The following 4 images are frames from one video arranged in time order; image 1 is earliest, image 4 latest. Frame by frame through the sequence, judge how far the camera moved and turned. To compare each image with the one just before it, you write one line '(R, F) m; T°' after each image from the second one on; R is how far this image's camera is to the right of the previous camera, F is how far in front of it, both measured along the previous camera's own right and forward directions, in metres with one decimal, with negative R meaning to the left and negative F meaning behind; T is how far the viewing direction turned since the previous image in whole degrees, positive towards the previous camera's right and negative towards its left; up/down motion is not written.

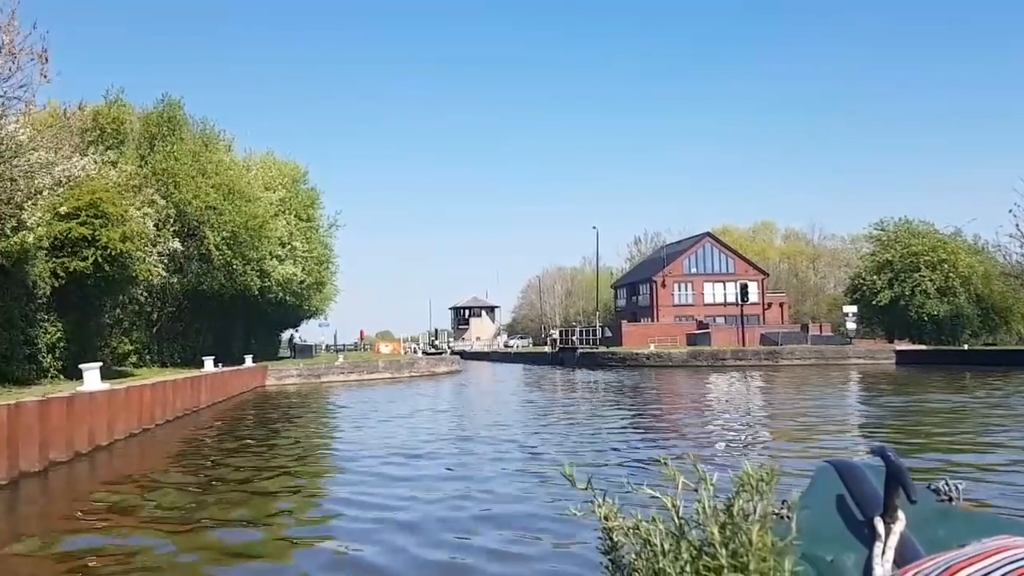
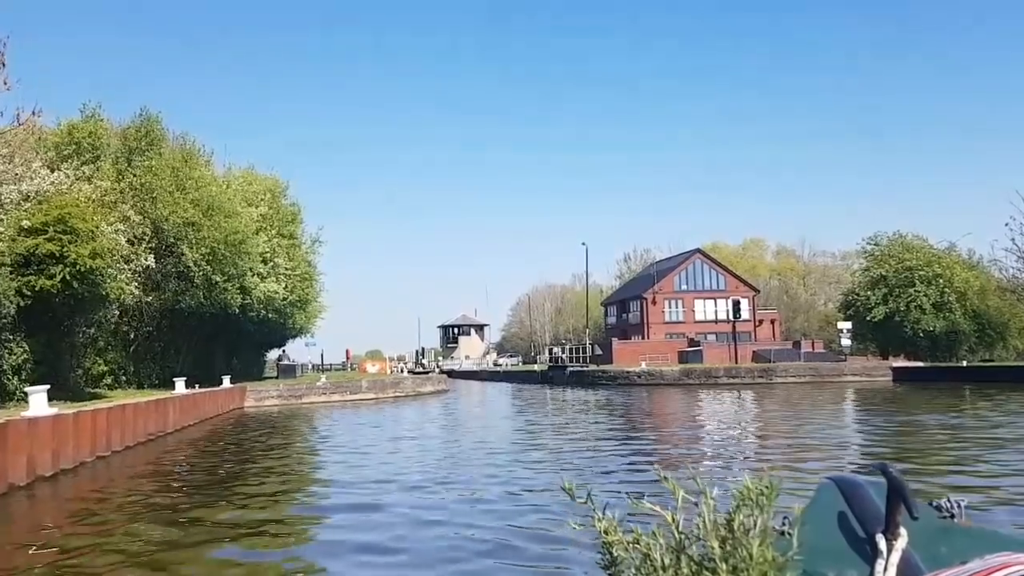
(+0.1, +0.5) m; +1°
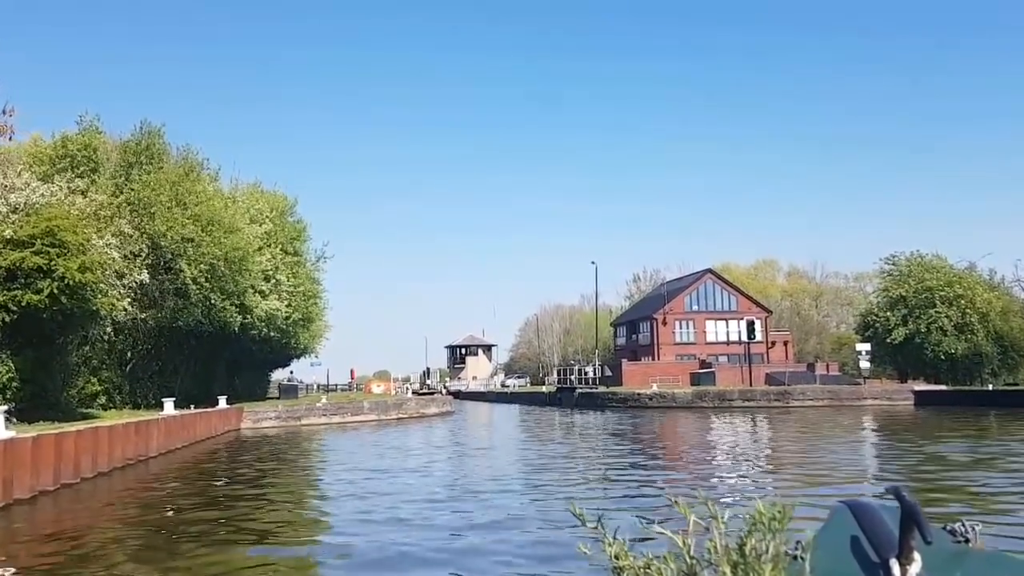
(0.0, +0.6) m; -1°
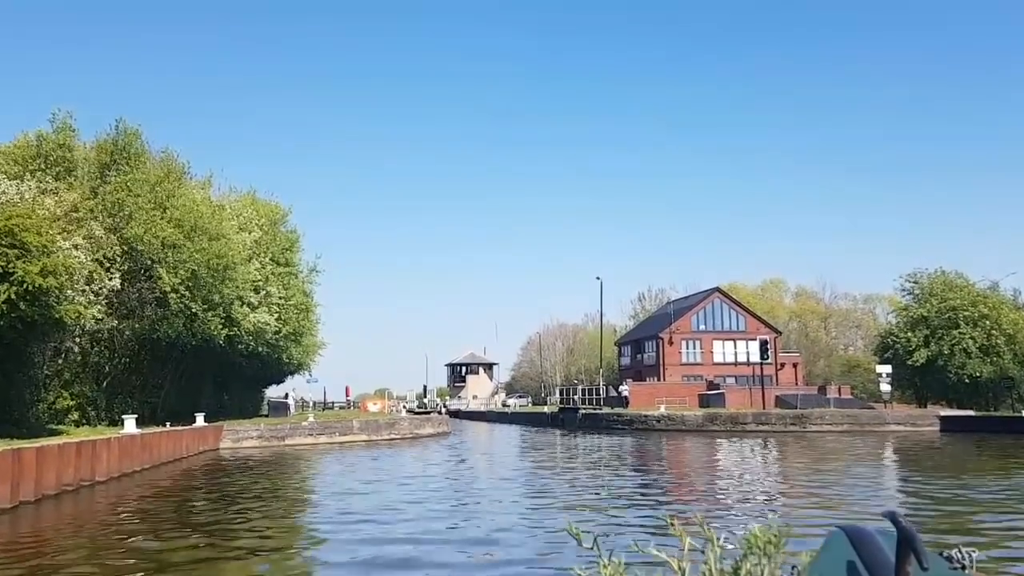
(0.0, +1.1) m; 0°
